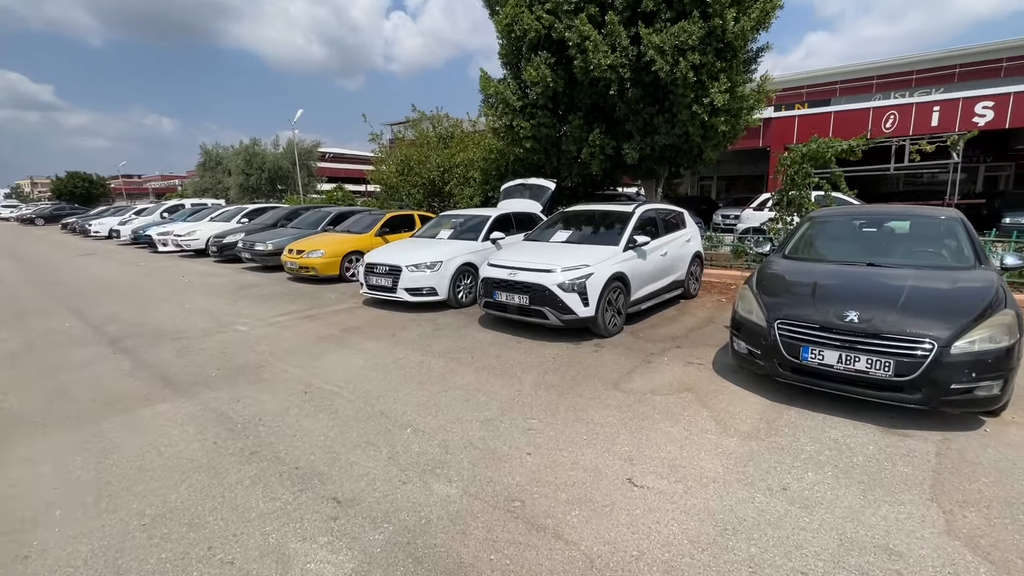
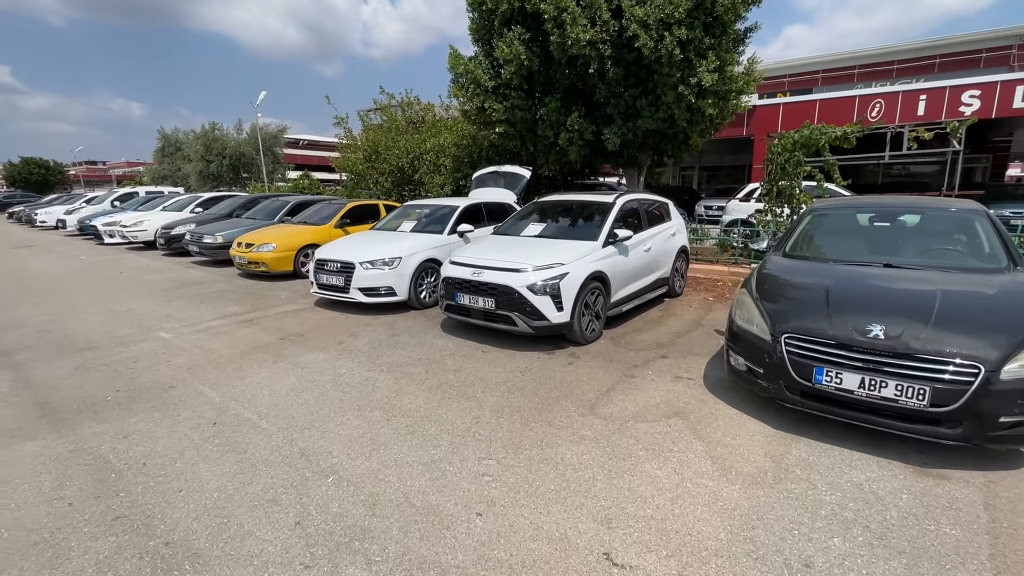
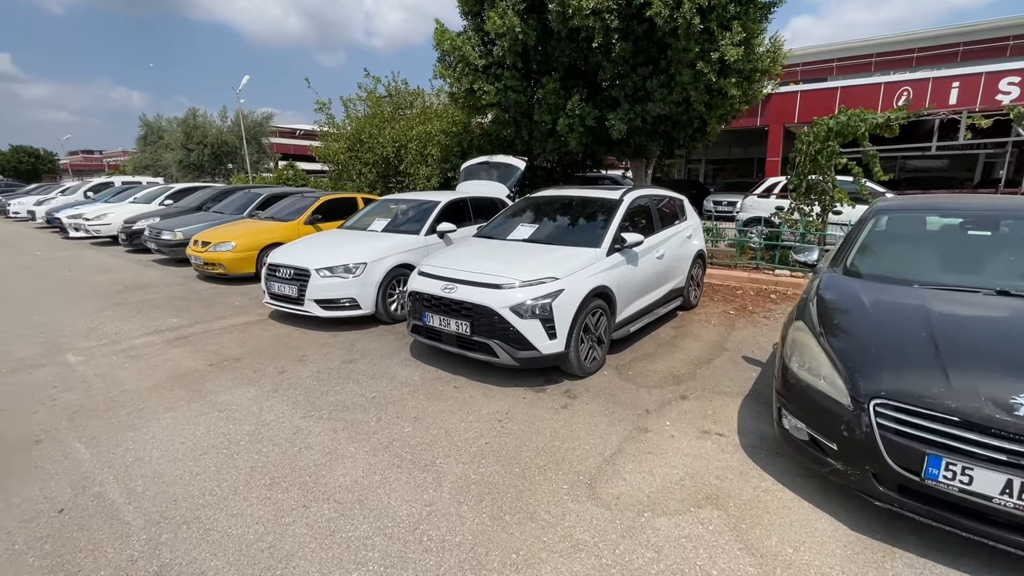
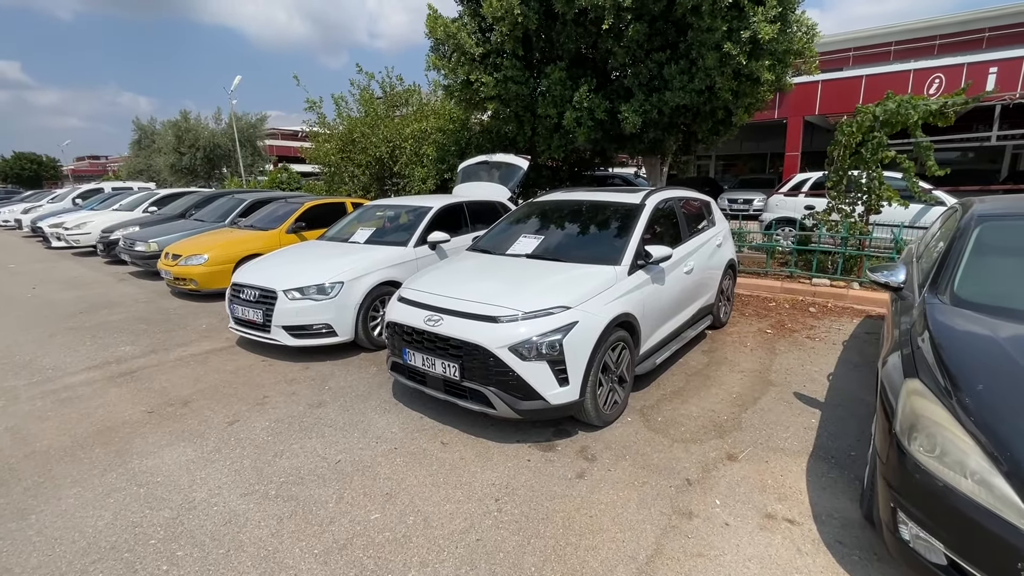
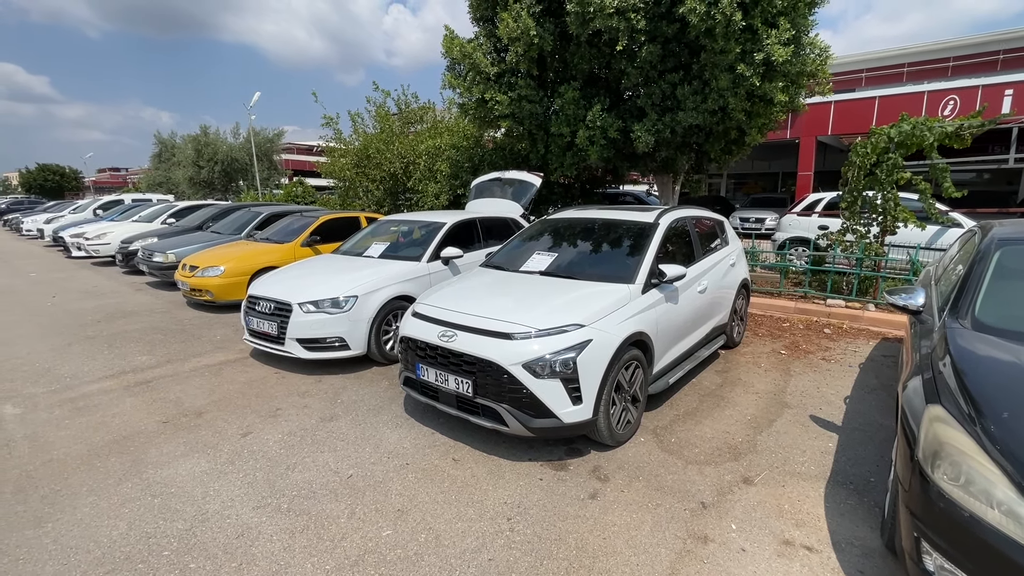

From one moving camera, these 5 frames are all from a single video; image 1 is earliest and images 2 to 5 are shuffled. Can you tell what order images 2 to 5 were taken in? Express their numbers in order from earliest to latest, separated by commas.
2, 3, 4, 5
